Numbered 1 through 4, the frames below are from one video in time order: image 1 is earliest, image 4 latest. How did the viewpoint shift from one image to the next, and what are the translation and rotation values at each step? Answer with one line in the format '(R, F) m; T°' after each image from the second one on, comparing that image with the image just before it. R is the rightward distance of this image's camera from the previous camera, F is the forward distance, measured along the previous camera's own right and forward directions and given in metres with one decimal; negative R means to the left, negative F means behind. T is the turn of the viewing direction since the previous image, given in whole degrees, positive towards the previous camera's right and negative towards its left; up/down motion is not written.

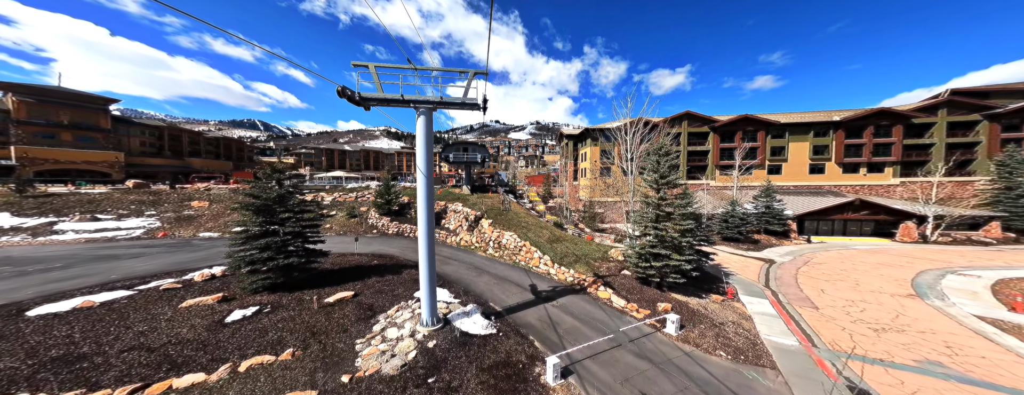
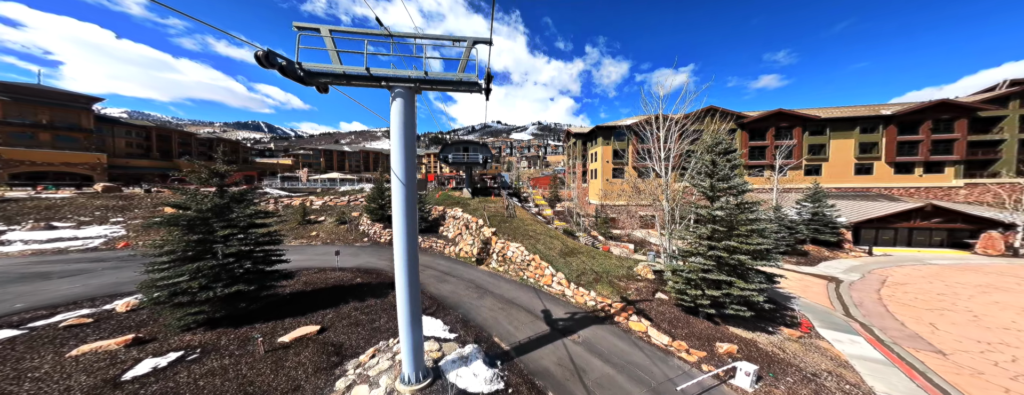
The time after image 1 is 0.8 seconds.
(-0.3, +3.2) m; -1°
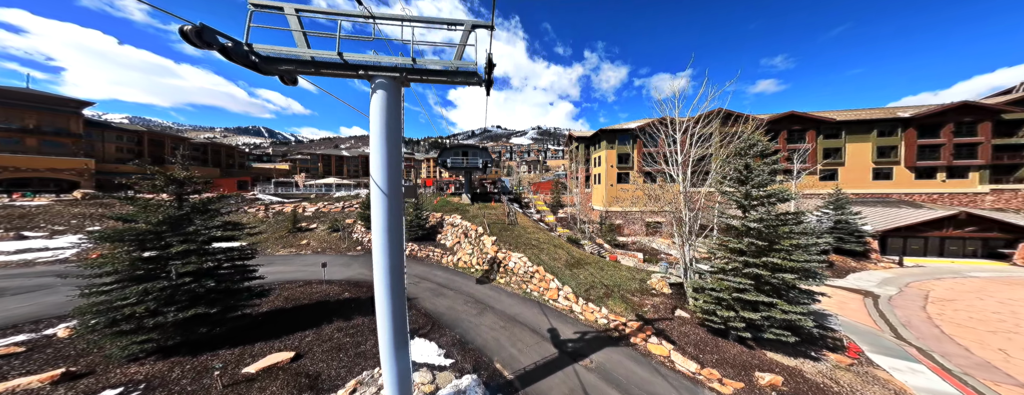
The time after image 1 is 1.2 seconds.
(-0.2, +1.4) m; 0°
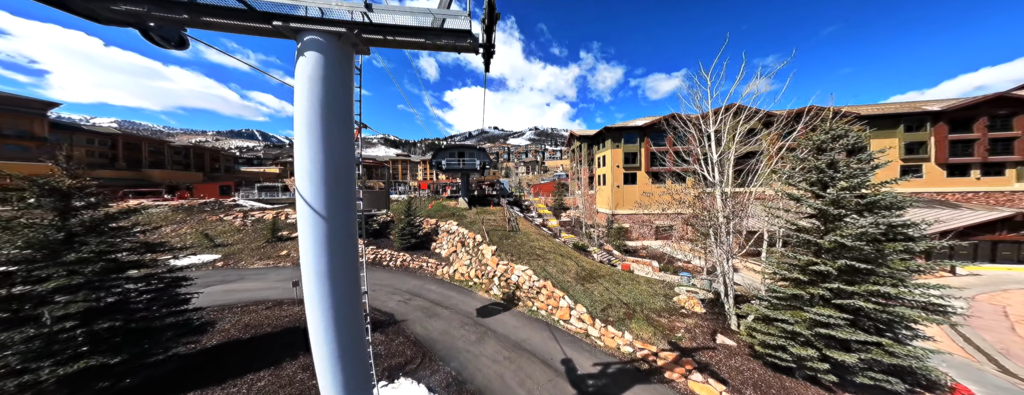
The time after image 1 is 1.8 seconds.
(-0.4, +2.3) m; +1°
